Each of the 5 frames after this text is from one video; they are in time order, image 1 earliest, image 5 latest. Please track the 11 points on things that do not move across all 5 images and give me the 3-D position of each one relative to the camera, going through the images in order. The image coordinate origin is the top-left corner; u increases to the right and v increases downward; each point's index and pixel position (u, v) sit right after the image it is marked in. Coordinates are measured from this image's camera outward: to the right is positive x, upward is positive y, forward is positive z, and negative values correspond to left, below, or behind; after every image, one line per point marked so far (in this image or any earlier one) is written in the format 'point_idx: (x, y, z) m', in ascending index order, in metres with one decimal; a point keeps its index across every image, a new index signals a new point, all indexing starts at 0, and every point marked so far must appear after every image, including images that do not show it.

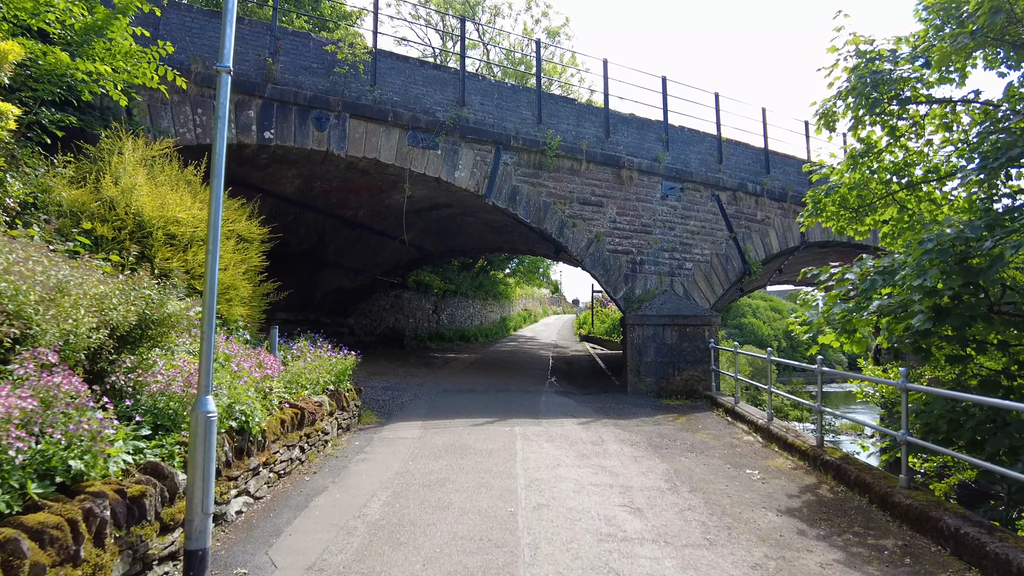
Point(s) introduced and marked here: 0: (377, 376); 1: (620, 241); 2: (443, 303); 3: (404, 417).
0: (-2.1, -1.5, +10.0) m
1: (+1.9, +0.8, +10.9) m
2: (-2.2, -0.5, +19.8) m
3: (-1.2, -1.4, +6.8) m
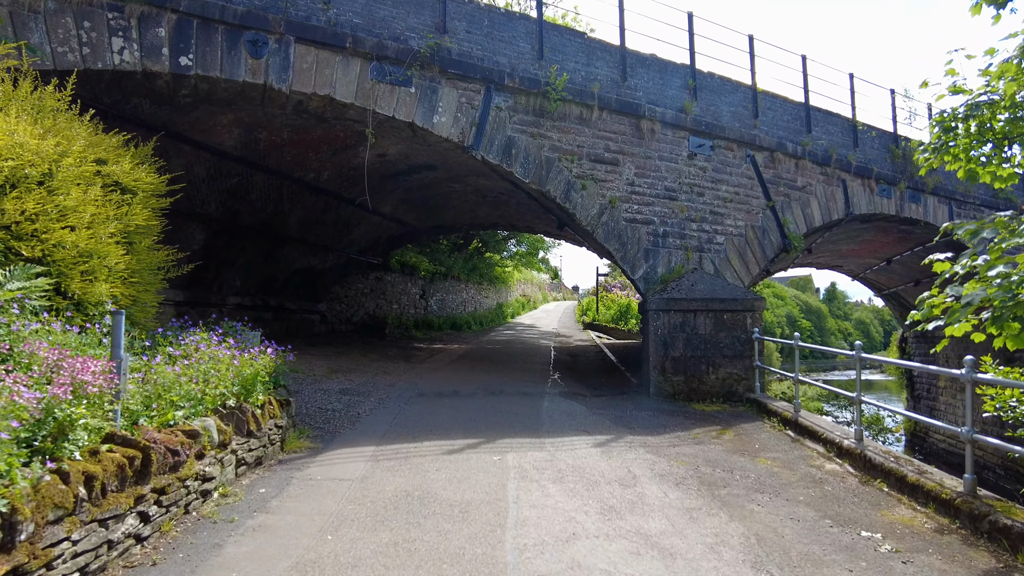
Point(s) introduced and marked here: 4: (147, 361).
0: (-2.2, -1.2, +8.1) m
1: (+1.8, +1.1, +8.9) m
2: (-2.3, 0.0, +17.8) m
3: (-1.2, -1.2, +4.9) m
4: (-2.2, -0.4, +3.8) m
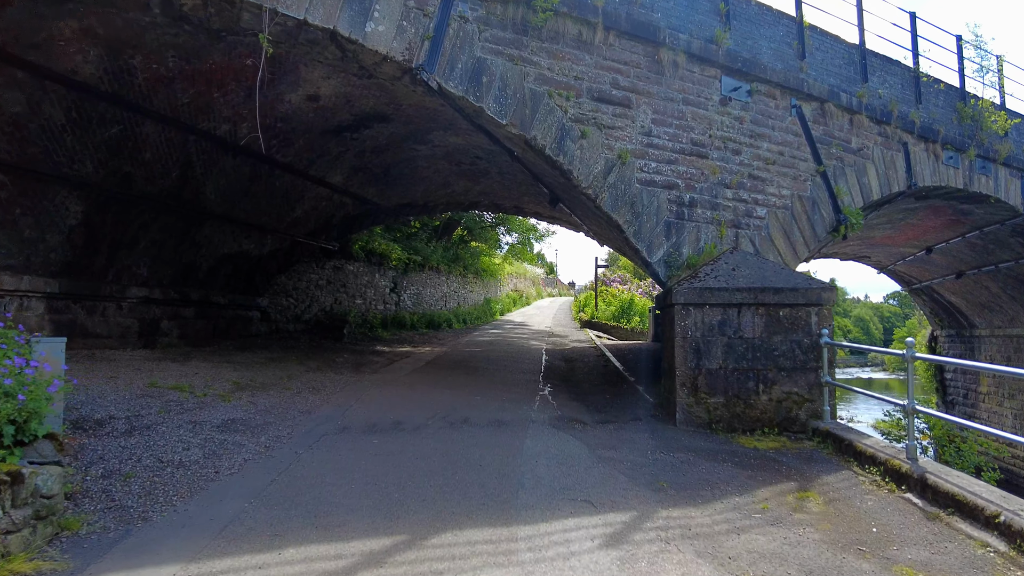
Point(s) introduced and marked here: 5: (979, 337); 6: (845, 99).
0: (-2.5, -1.0, +5.8) m
1: (+1.5, +1.3, +6.6) m
2: (-2.6, +0.2, +15.5) m
3: (-1.5, -1.1, +2.6) m
4: (-2.4, -0.3, +1.5) m
5: (+13.2, -1.4, +17.9) m
6: (+4.4, +2.5, +8.4) m
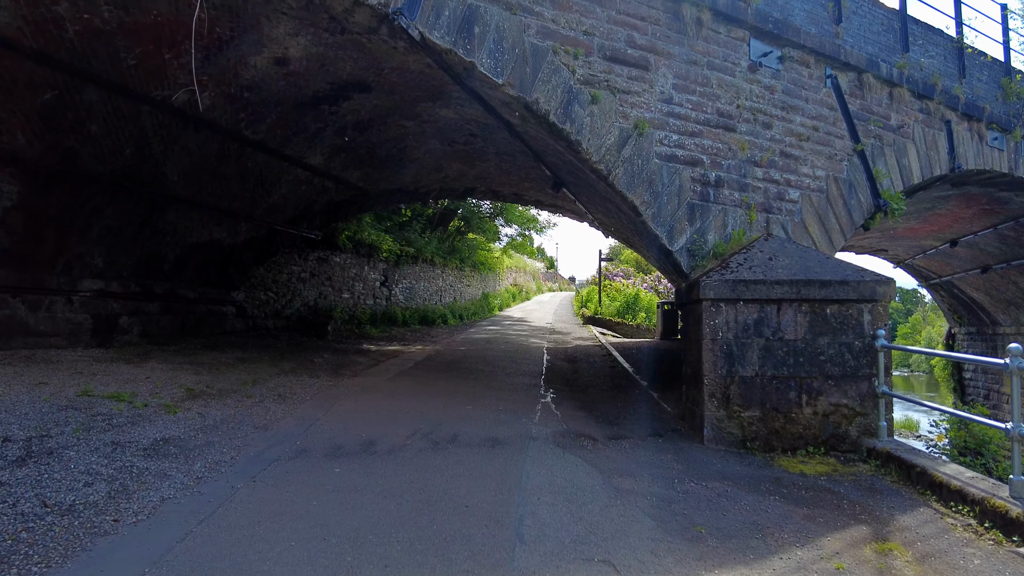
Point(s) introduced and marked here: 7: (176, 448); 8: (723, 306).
0: (-2.5, -1.0, +4.9) m
1: (+1.5, +1.3, +5.7) m
2: (-2.6, +0.3, +14.6) m
3: (-1.5, -1.0, +1.7) m
4: (-2.5, -0.3, +0.6) m
5: (+13.2, -1.3, +17.0) m
6: (+4.4, +2.6, +7.5) m
7: (-2.1, -1.0, +3.9) m
8: (+1.6, -0.1, +4.9) m
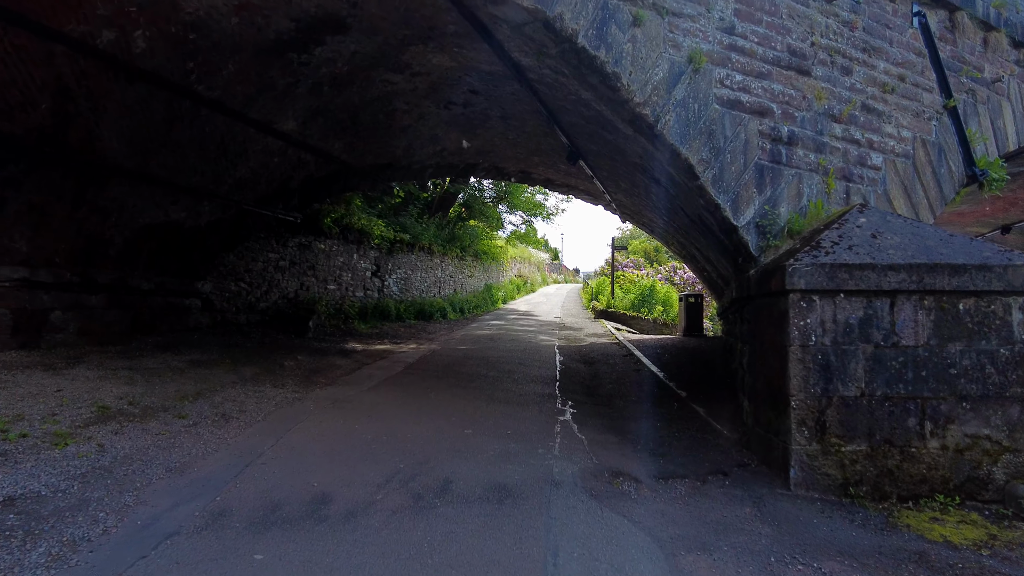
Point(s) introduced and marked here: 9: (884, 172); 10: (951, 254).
0: (-2.4, -0.9, +3.6) m
1: (+1.6, +1.4, +4.3) m
2: (-2.5, +0.5, +13.3) m
3: (-1.5, -1.0, +0.4) m
4: (-2.4, -0.3, -0.7) m
5: (+13.4, -1.1, +15.6) m
6: (+4.5, +2.7, +6.1) m
7: (-2.0, -0.9, +2.5) m
8: (+1.7, -0.1, +3.5) m
9: (+3.0, +0.9, +5.1) m
10: (+2.5, +0.2, +3.6) m
